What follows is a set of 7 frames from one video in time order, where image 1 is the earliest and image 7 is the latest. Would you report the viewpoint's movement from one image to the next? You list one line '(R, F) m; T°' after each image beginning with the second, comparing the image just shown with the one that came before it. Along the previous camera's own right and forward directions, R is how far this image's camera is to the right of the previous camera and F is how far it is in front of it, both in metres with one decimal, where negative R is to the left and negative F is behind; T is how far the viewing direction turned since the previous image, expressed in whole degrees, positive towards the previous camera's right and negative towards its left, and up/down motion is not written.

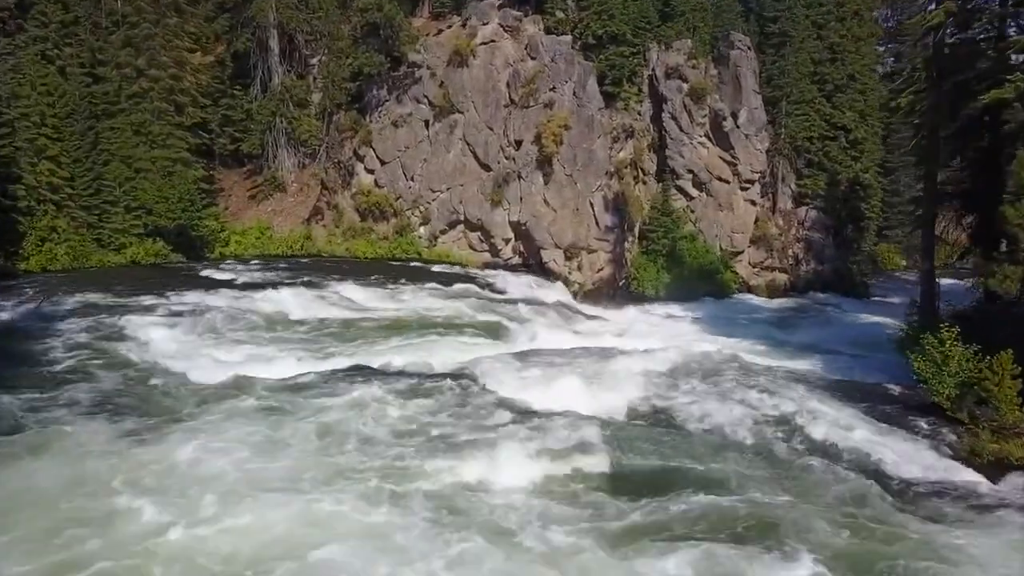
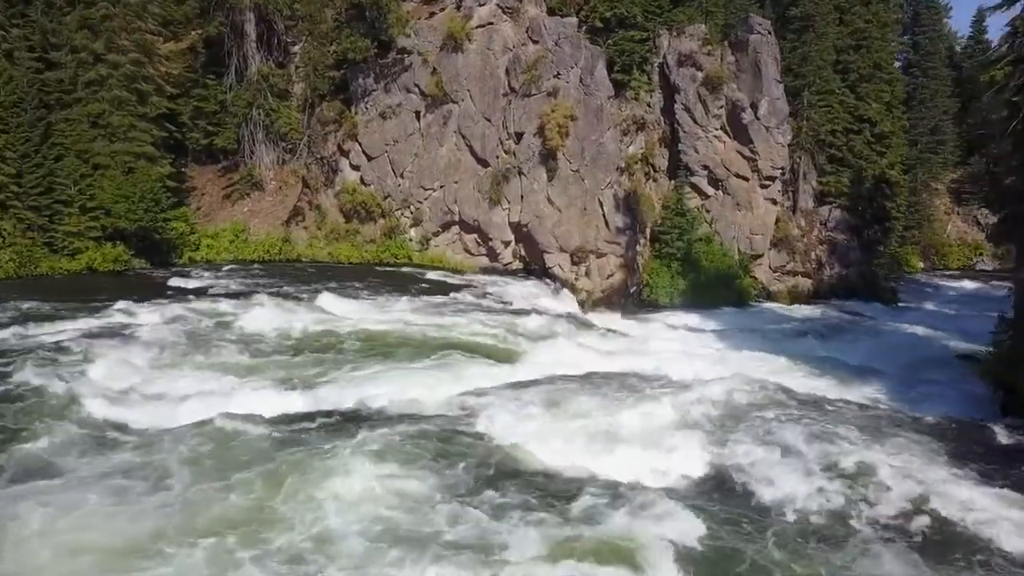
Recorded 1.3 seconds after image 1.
(-0.1, +2.5) m; 0°
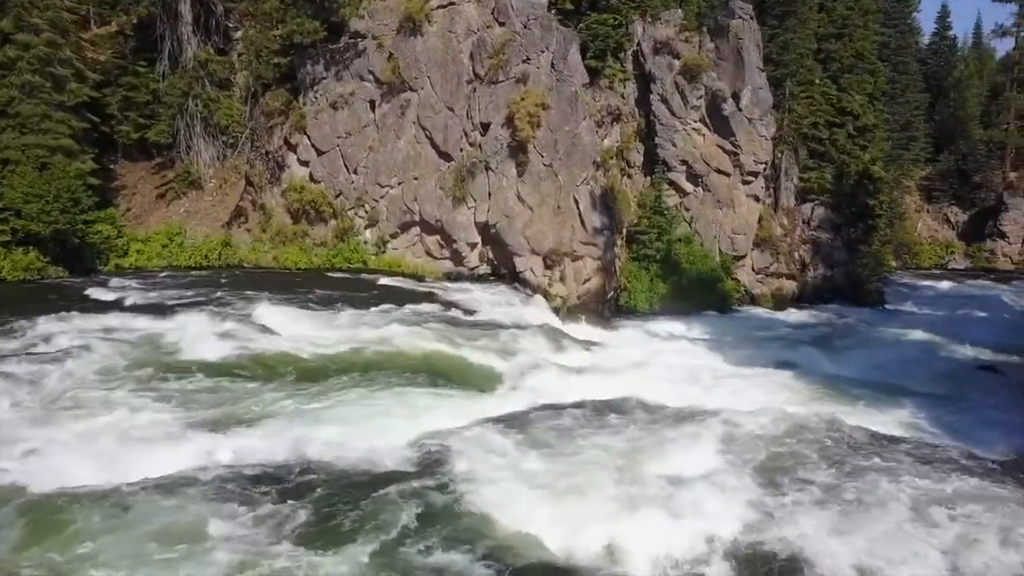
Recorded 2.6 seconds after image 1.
(-0.2, +2.2) m; +3°
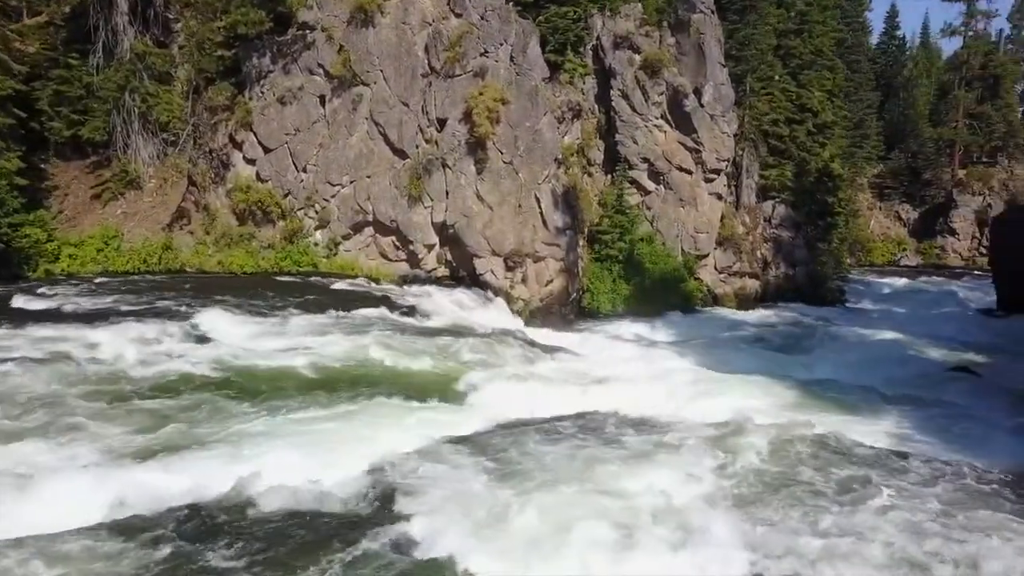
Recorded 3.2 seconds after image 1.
(-0.1, +0.9) m; +3°
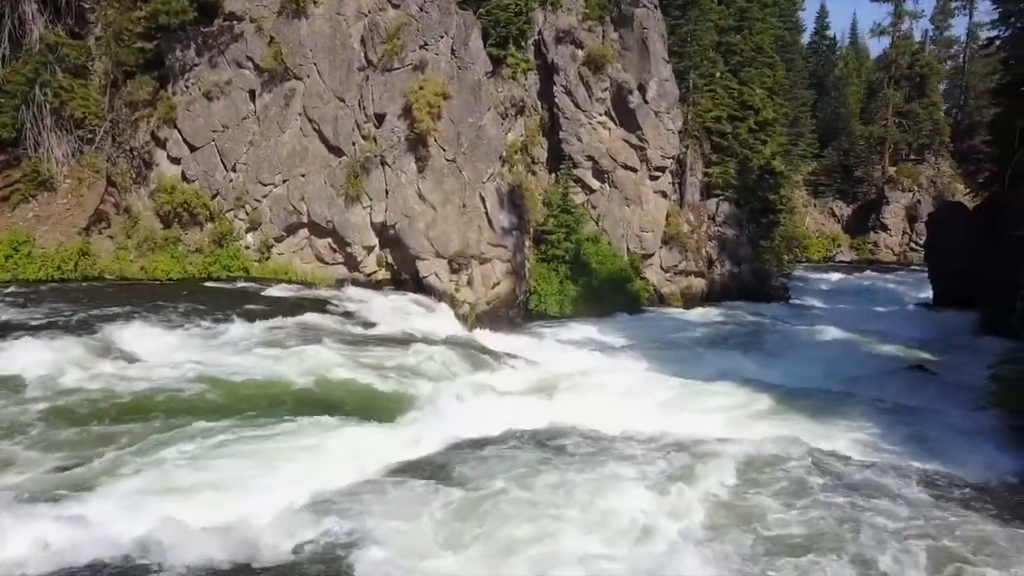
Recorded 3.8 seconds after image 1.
(-0.2, +0.8) m; +4°
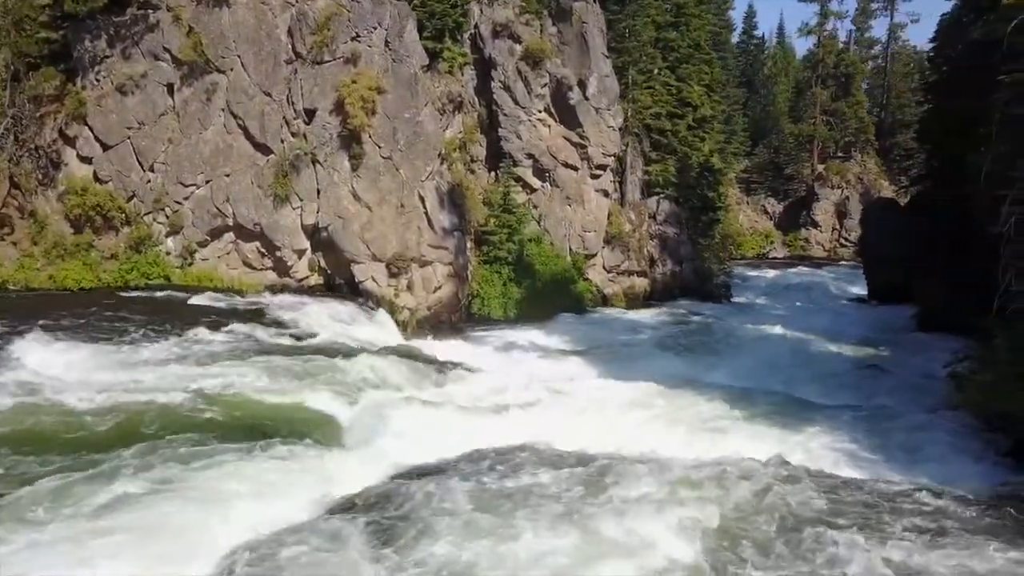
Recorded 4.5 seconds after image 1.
(-0.2, +0.8) m; +5°
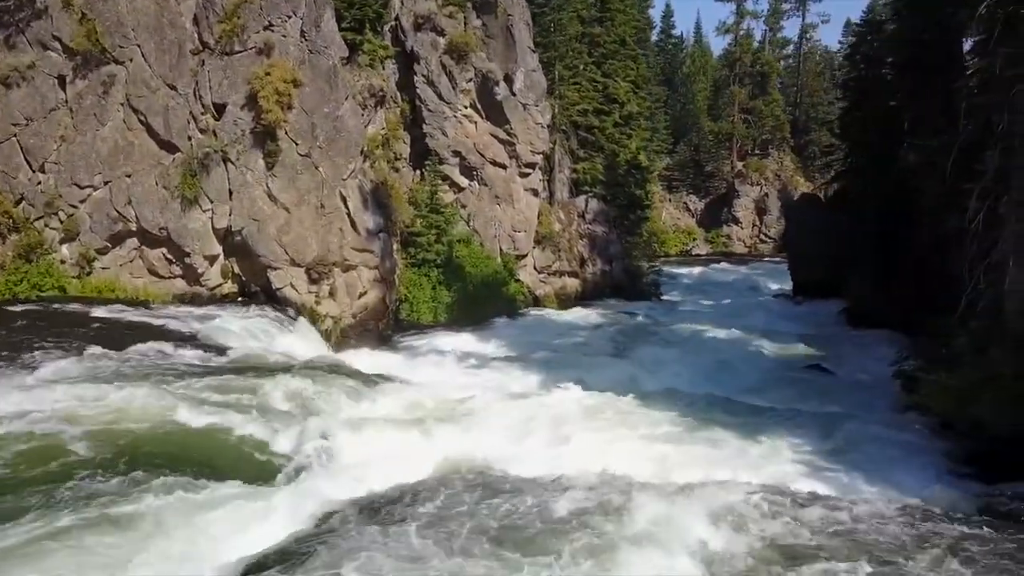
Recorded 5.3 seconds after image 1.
(-0.2, +0.9) m; +5°
